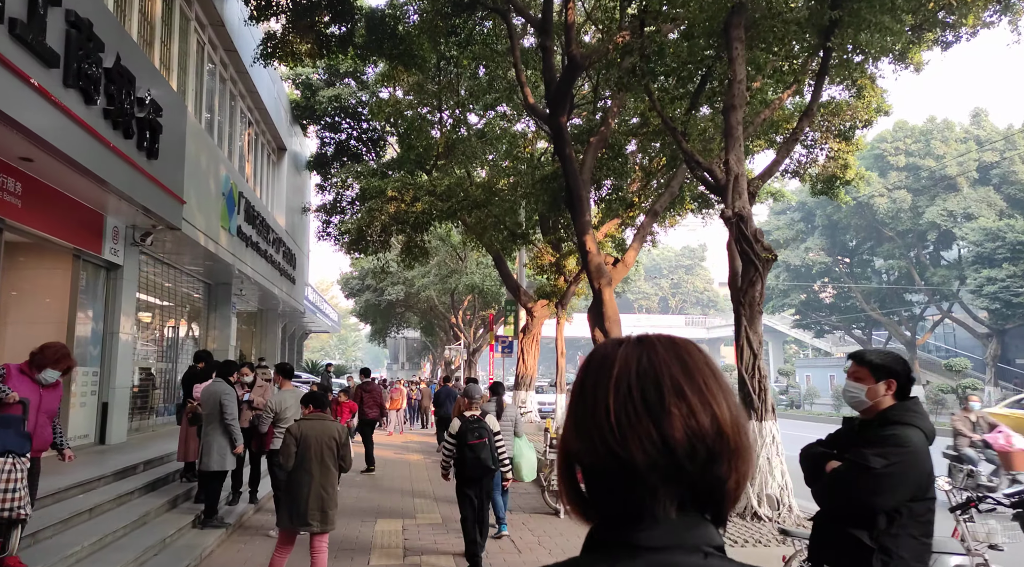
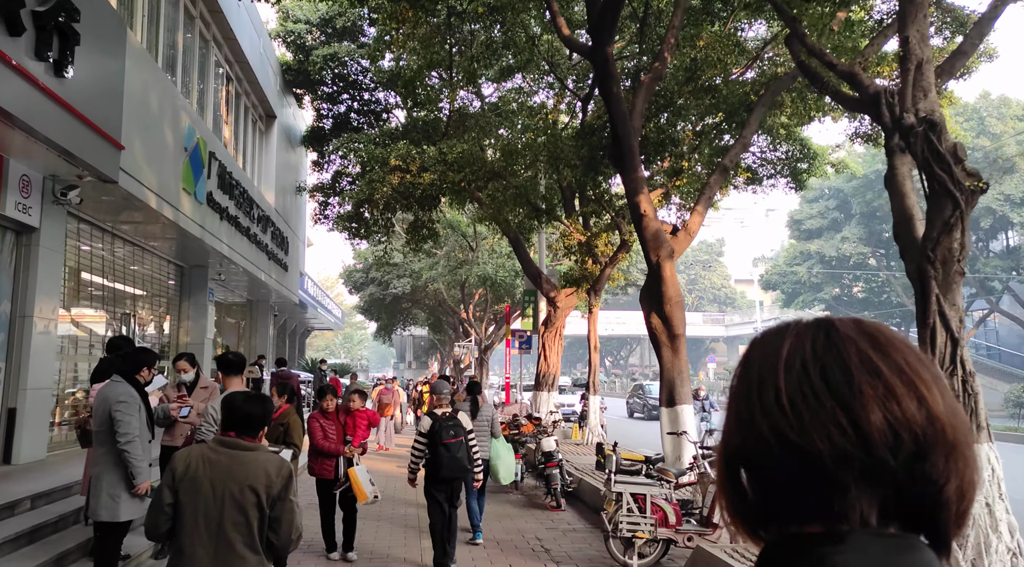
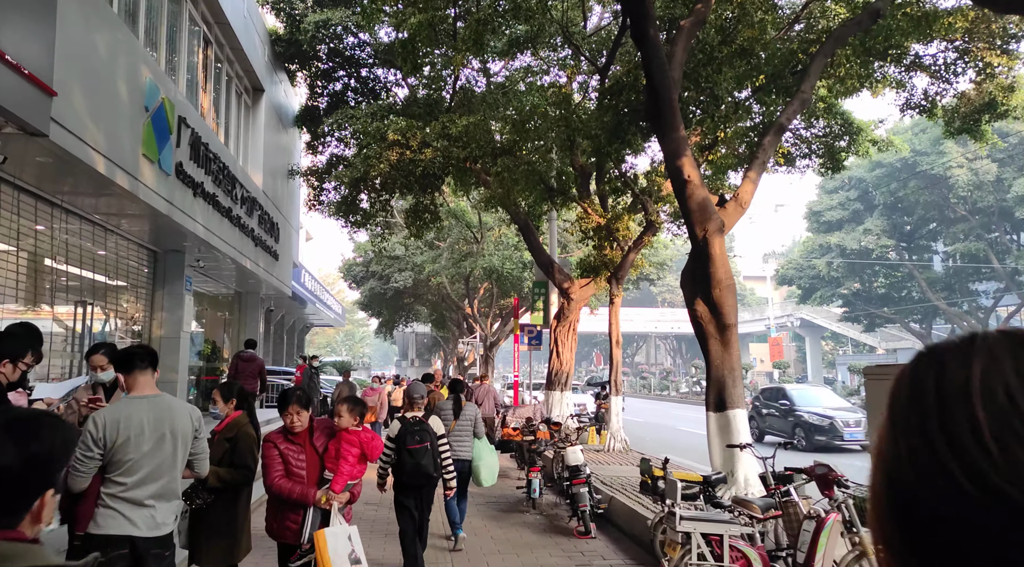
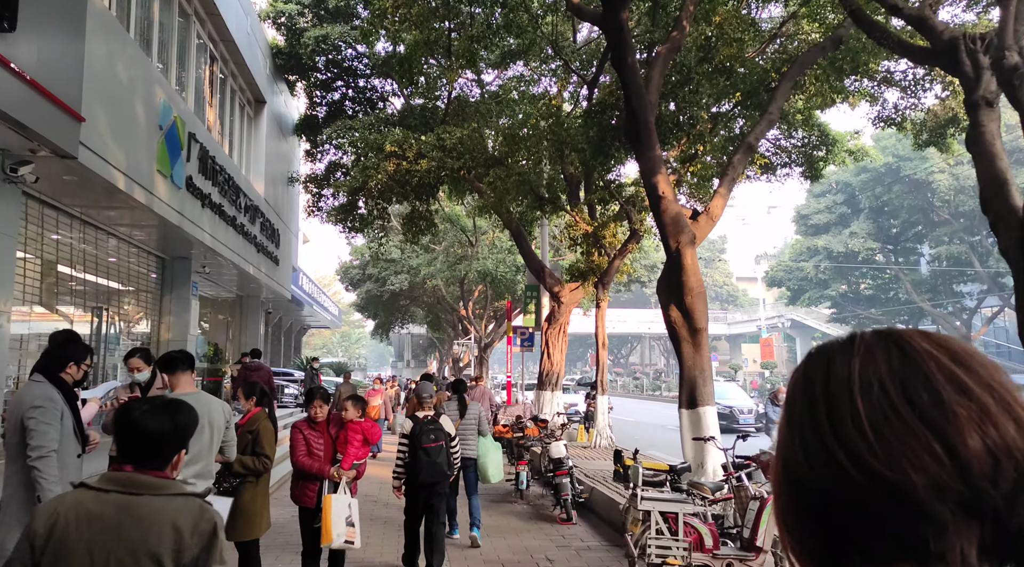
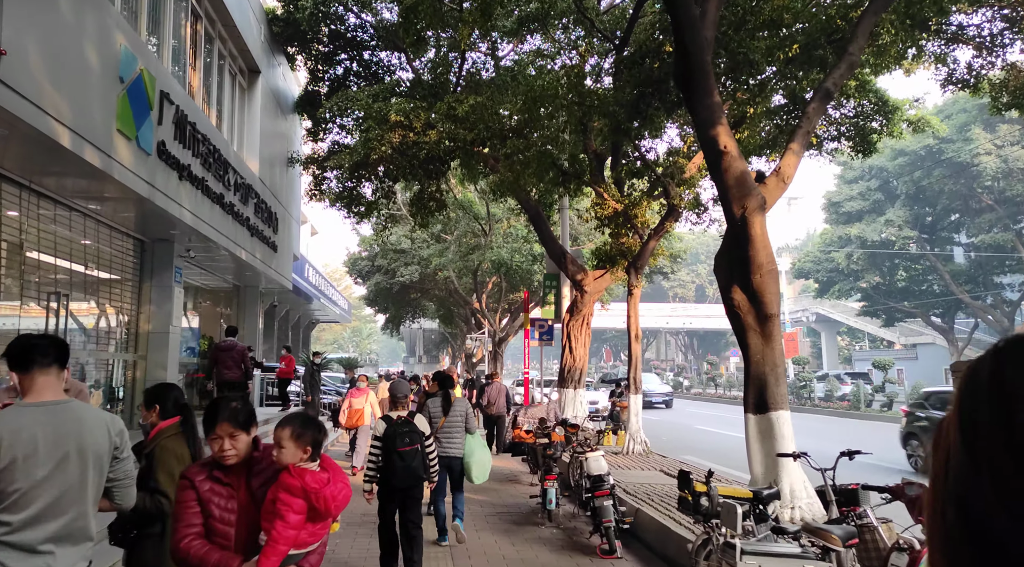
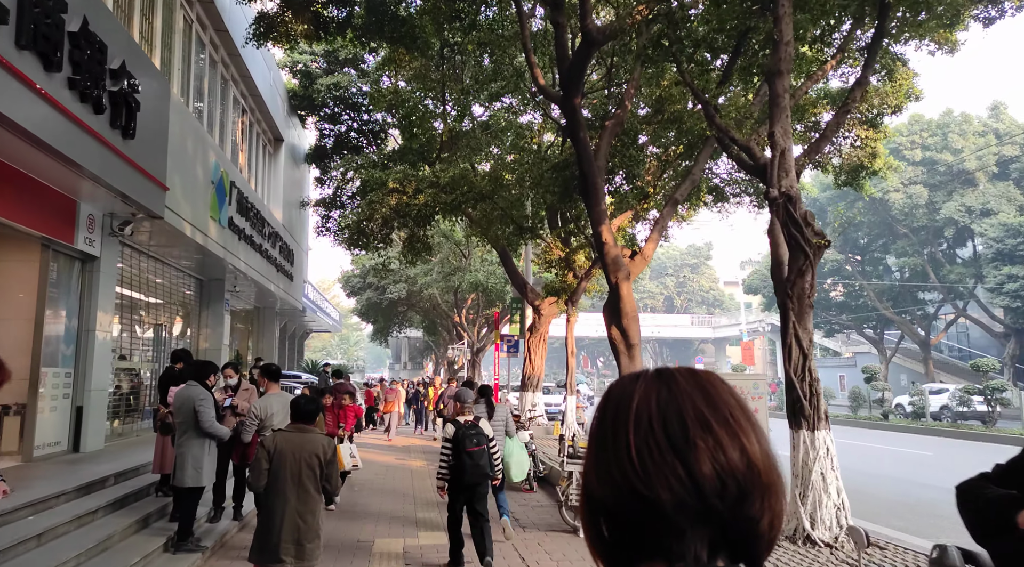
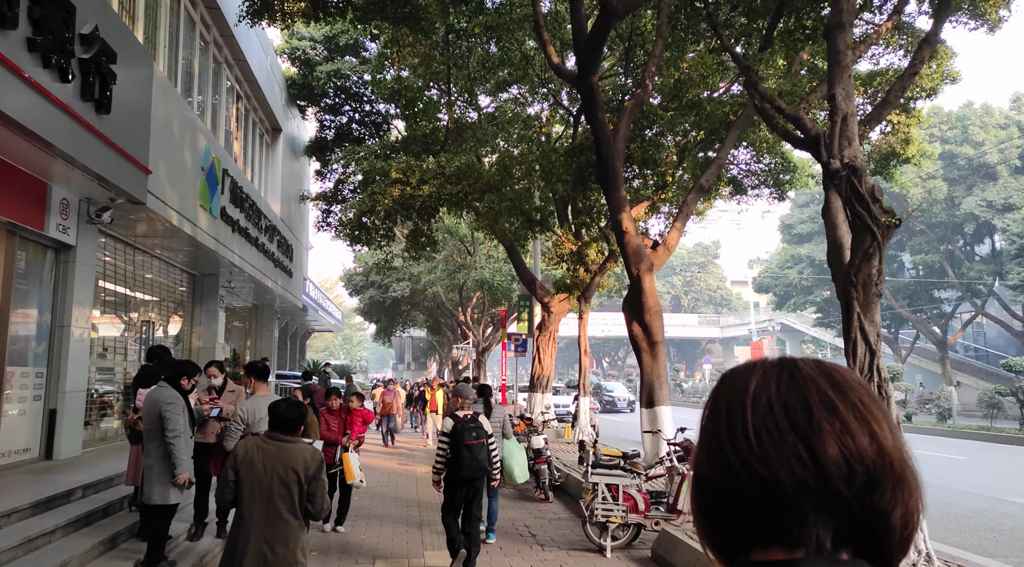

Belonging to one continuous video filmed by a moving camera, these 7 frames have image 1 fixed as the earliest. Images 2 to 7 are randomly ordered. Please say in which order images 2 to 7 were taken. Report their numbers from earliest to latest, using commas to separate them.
6, 7, 2, 4, 3, 5
